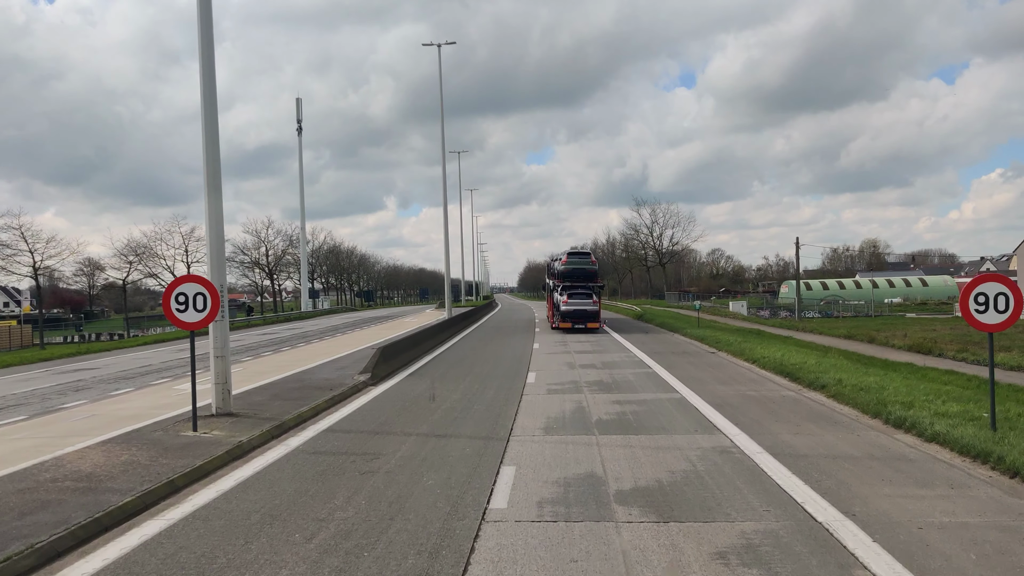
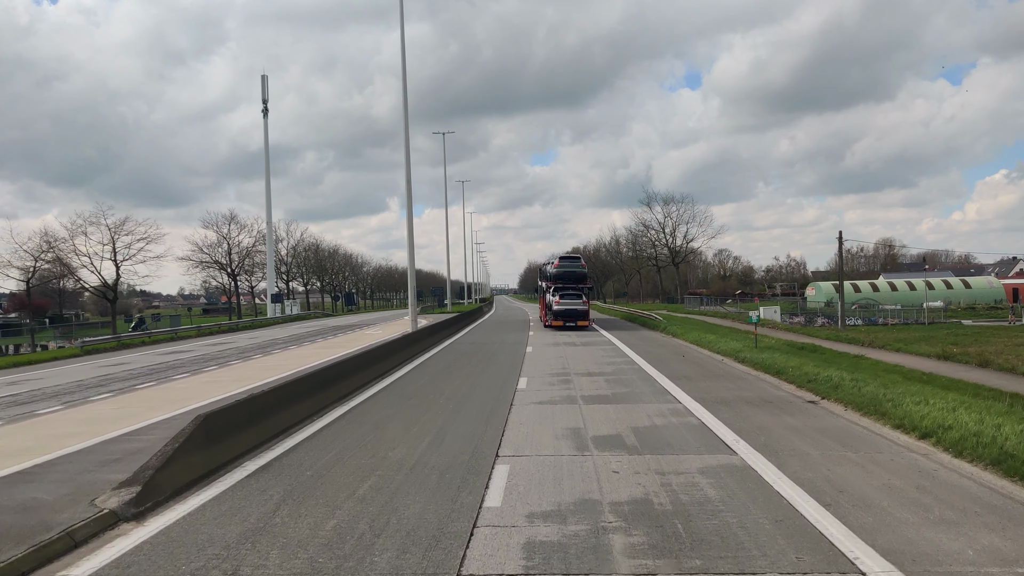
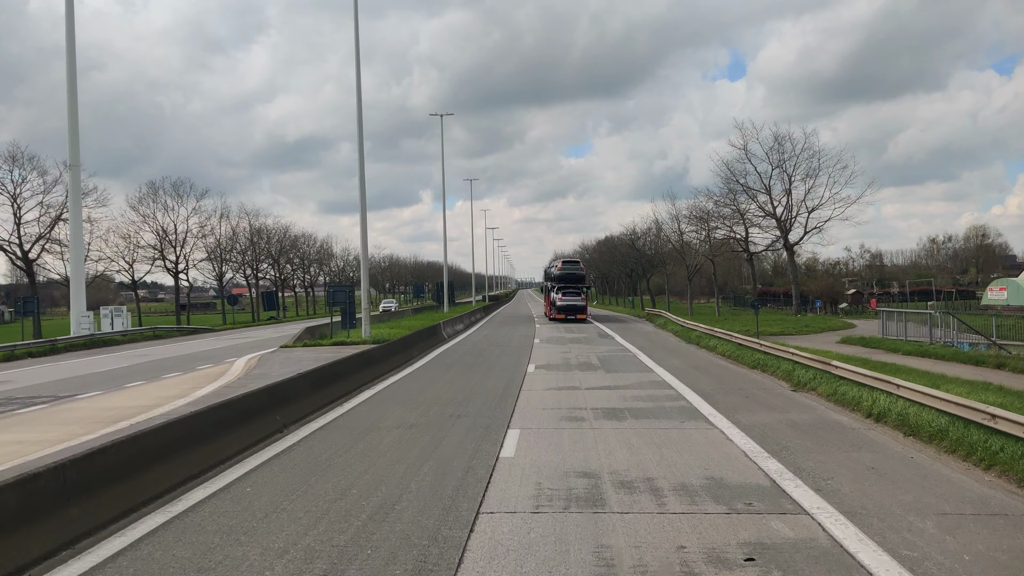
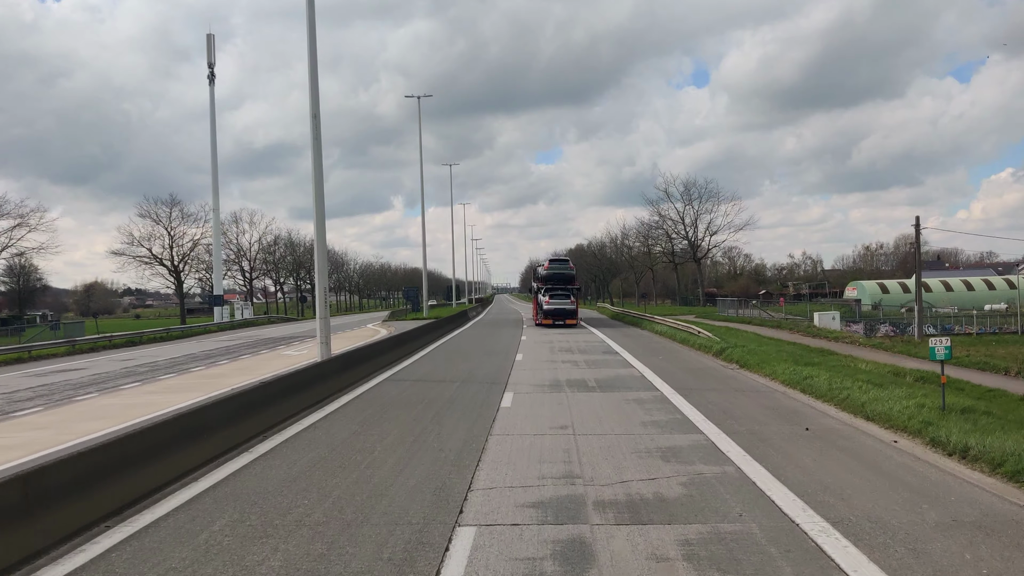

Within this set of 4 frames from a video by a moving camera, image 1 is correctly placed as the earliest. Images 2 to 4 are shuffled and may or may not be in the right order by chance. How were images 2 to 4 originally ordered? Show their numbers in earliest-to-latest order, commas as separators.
2, 4, 3
